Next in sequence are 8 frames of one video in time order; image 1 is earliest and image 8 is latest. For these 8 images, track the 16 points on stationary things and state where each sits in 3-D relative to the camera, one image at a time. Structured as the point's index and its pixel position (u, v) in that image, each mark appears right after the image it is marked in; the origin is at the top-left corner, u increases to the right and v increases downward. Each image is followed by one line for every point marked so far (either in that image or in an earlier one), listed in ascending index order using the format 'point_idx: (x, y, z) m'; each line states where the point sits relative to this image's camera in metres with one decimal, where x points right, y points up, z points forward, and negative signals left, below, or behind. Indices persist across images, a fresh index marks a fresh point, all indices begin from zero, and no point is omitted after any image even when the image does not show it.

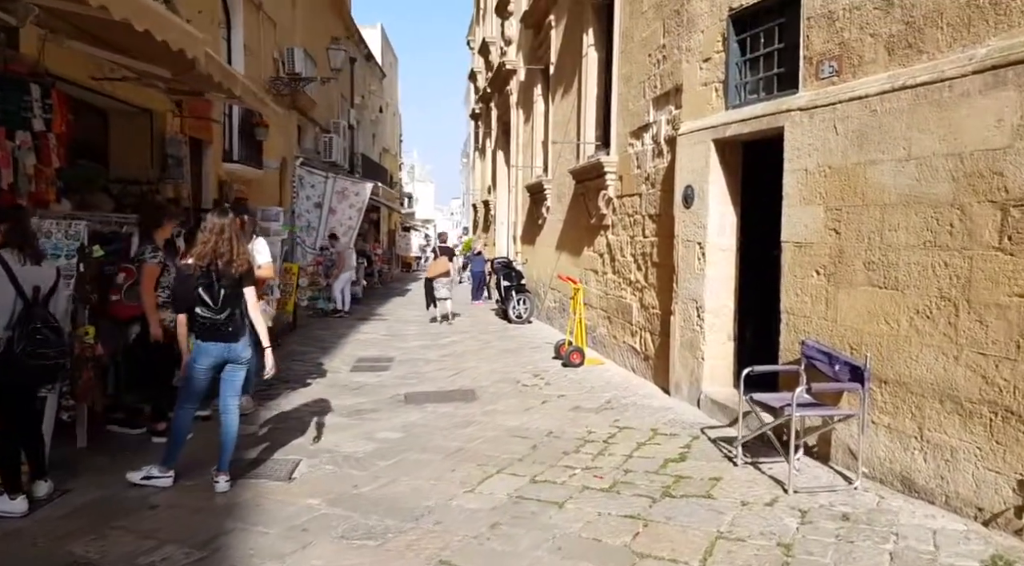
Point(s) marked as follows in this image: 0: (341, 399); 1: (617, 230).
0: (-1.5, -1.0, +6.7) m
1: (+1.2, +0.6, +8.3) m
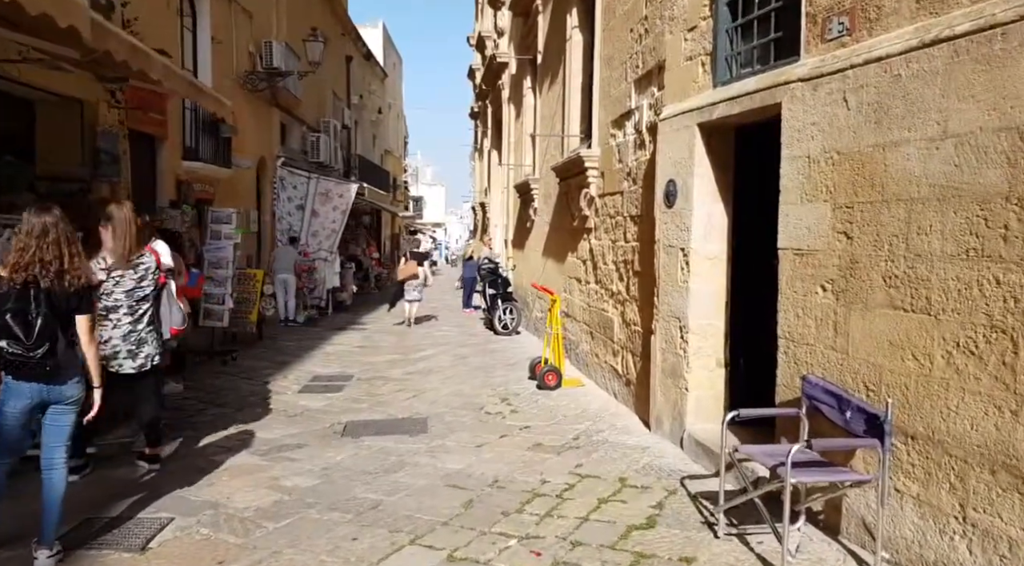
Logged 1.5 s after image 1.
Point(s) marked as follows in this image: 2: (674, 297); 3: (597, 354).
0: (-1.9, -1.1, +5.8) m
1: (+0.9, +0.5, +7.3) m
2: (+1.1, -0.1, +5.0) m
3: (+0.8, -0.7, +7.3) m
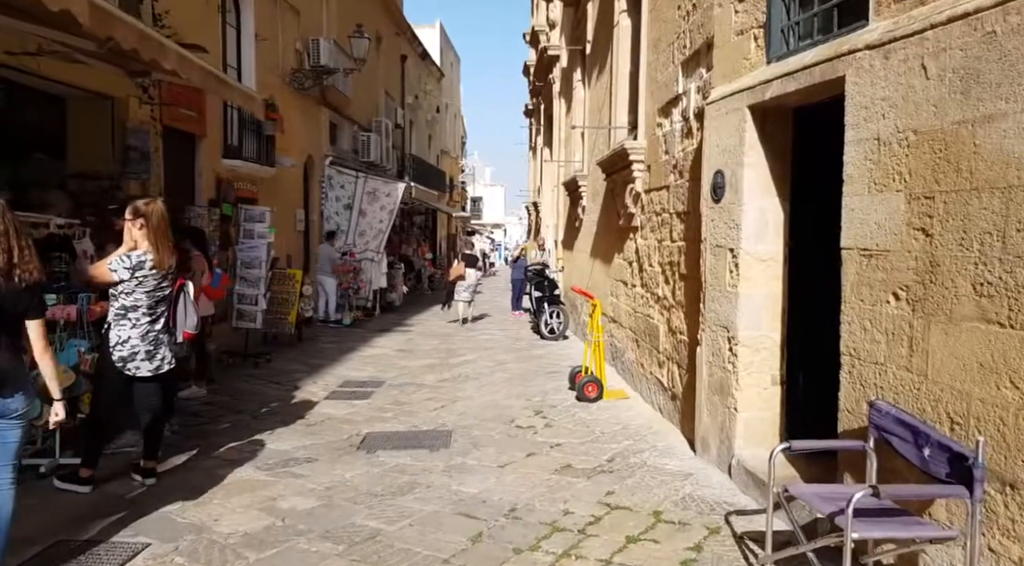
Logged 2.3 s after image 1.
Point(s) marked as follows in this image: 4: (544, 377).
0: (-1.6, -1.1, +5.4) m
1: (+1.2, +0.5, +6.7) m
2: (+1.3, -0.1, +4.5) m
3: (+1.2, -0.7, +6.7) m
4: (+0.3, -1.0, +7.7) m
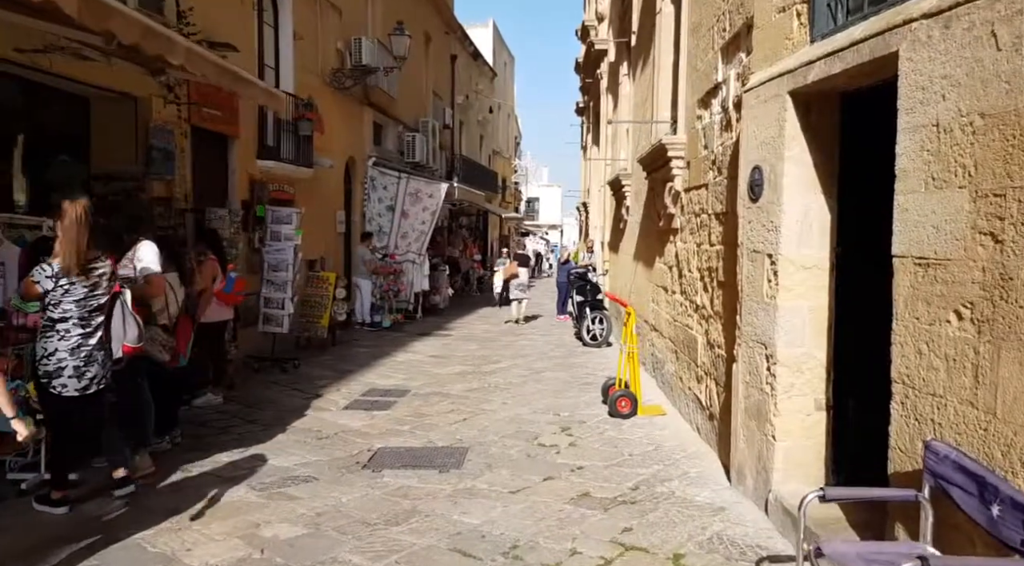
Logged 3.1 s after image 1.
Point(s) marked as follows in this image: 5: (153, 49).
0: (-1.5, -1.2, +5.1) m
1: (+1.5, +0.4, +6.2) m
2: (+1.3, -0.2, +4.0) m
3: (+1.4, -0.8, +6.2) m
4: (+0.6, -1.1, +7.2) m
5: (-2.4, +1.5, +4.9) m
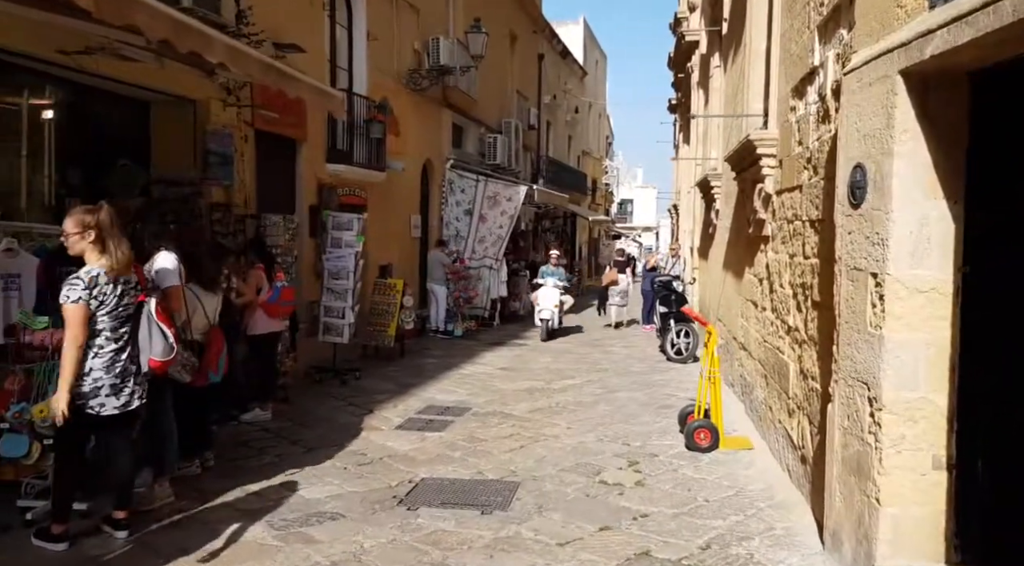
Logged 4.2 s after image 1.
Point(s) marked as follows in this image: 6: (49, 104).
0: (-1.2, -1.2, +4.7) m
1: (+1.9, +0.3, +5.4) m
2: (+1.5, -0.3, +3.2) m
3: (+1.9, -0.9, +5.4) m
4: (+1.3, -1.2, +6.5) m
5: (-2.0, +1.5, +4.6) m
6: (-3.4, +1.4, +5.6) m
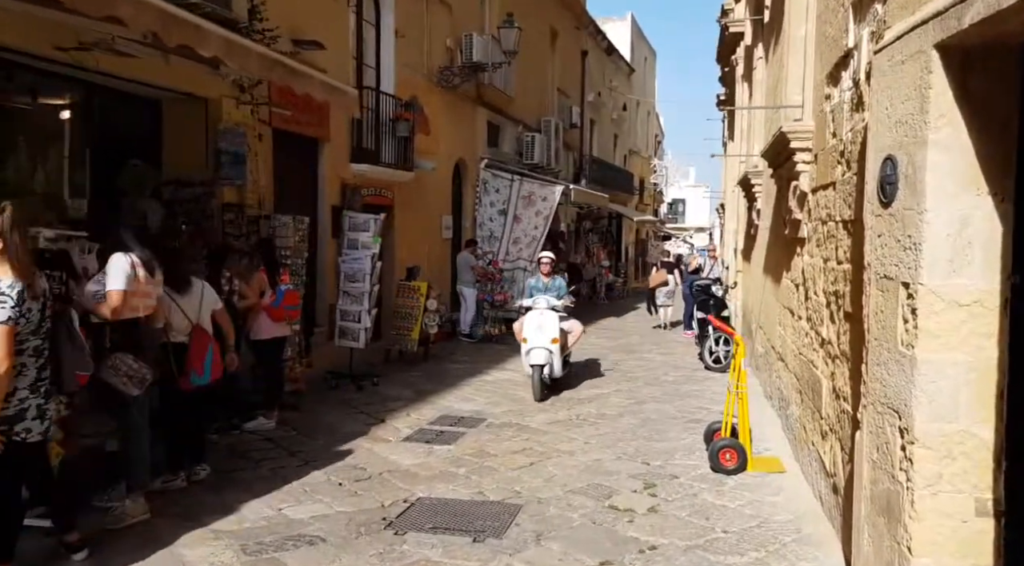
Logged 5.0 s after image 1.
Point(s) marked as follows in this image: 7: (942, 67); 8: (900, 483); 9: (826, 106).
0: (-1.1, -1.3, +4.5) m
1: (+2.0, +0.2, +4.9) m
2: (+1.4, -0.3, +2.7) m
3: (+1.9, -1.0, +4.9) m
4: (+1.4, -1.2, +6.1) m
5: (-2.0, +1.4, +4.4) m
6: (-3.3, +1.3, +5.5) m
7: (+1.4, +0.7, +2.4) m
8: (+1.4, -0.7, +2.6) m
9: (+1.9, +1.1, +4.5) m
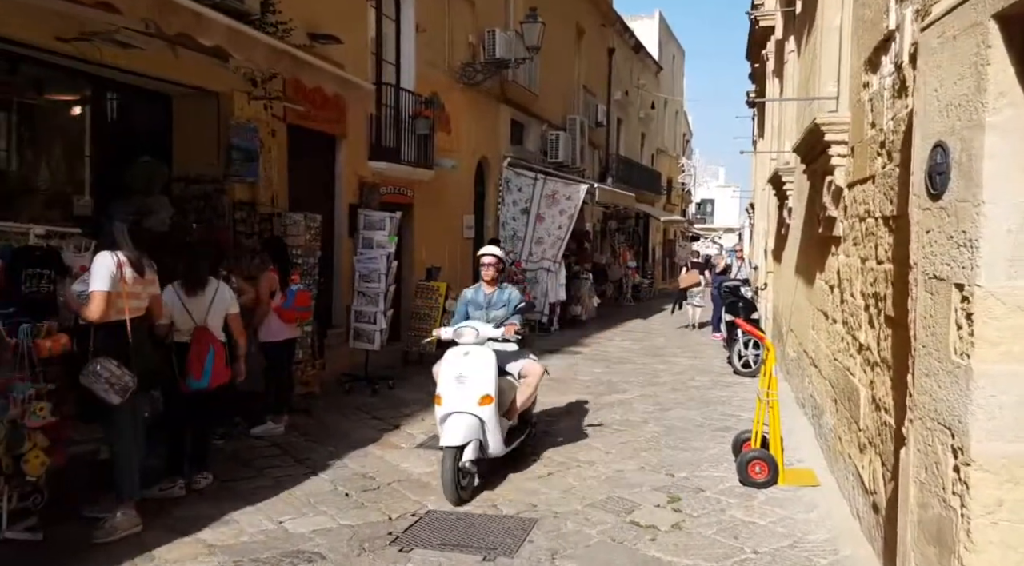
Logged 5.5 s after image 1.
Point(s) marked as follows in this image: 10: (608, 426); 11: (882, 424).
0: (-1.1, -1.3, +4.3) m
1: (+2.1, +0.2, +4.6) m
2: (+1.4, -0.3, +2.5) m
3: (+2.0, -1.0, +4.6) m
4: (+1.5, -1.2, +5.8) m
5: (-1.9, +1.4, +4.2) m
6: (-3.2, +1.3, +5.4) m
7: (+1.4, +0.7, +2.1) m
8: (+1.4, -0.7, +2.3) m
9: (+2.0, +1.1, +4.2) m
10: (+0.8, -1.2, +6.2) m
11: (+1.8, -0.7, +3.5) m
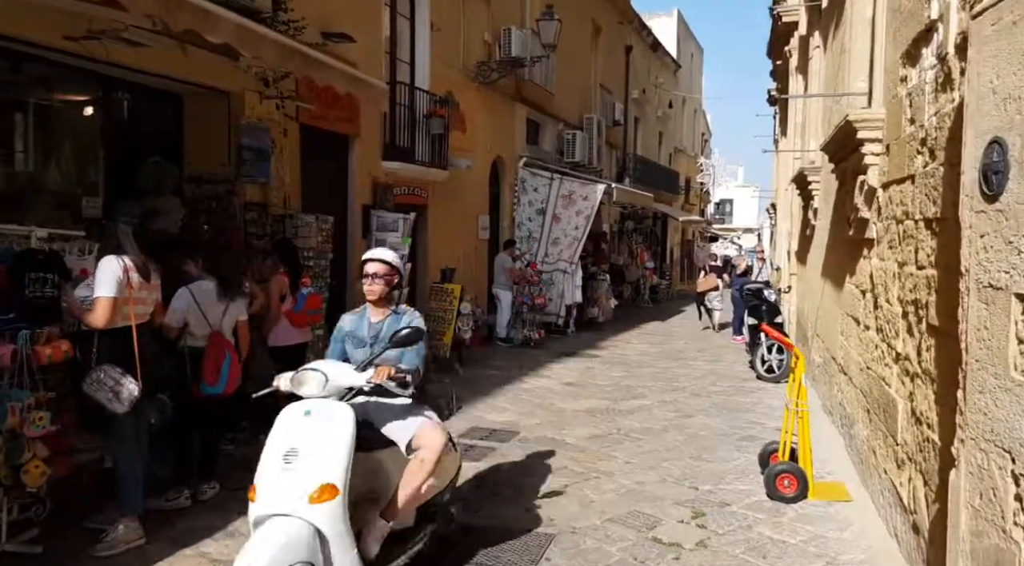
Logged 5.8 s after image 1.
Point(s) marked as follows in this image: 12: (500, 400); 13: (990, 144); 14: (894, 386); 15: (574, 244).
0: (-1.0, -1.3, +4.1) m
1: (+2.2, +0.2, +4.4) m
2: (+1.5, -0.4, +2.2) m
3: (+2.1, -1.0, +4.4) m
4: (+1.7, -1.2, +5.6) m
5: (-1.8, +1.4, +4.1) m
6: (-3.1, +1.3, +5.3) m
7: (+1.5, +0.7, +1.9) m
8: (+1.5, -0.7, +2.1) m
9: (+2.1, +1.0, +4.0) m
10: (+1.0, -1.2, +6.0) m
11: (+1.8, -0.7, +3.3) m
12: (-0.1, -1.1, +7.2) m
13: (+1.5, +0.4, +2.3) m
14: (+2.0, -0.6, +3.9) m
15: (+1.0, +0.6, +11.7) m
